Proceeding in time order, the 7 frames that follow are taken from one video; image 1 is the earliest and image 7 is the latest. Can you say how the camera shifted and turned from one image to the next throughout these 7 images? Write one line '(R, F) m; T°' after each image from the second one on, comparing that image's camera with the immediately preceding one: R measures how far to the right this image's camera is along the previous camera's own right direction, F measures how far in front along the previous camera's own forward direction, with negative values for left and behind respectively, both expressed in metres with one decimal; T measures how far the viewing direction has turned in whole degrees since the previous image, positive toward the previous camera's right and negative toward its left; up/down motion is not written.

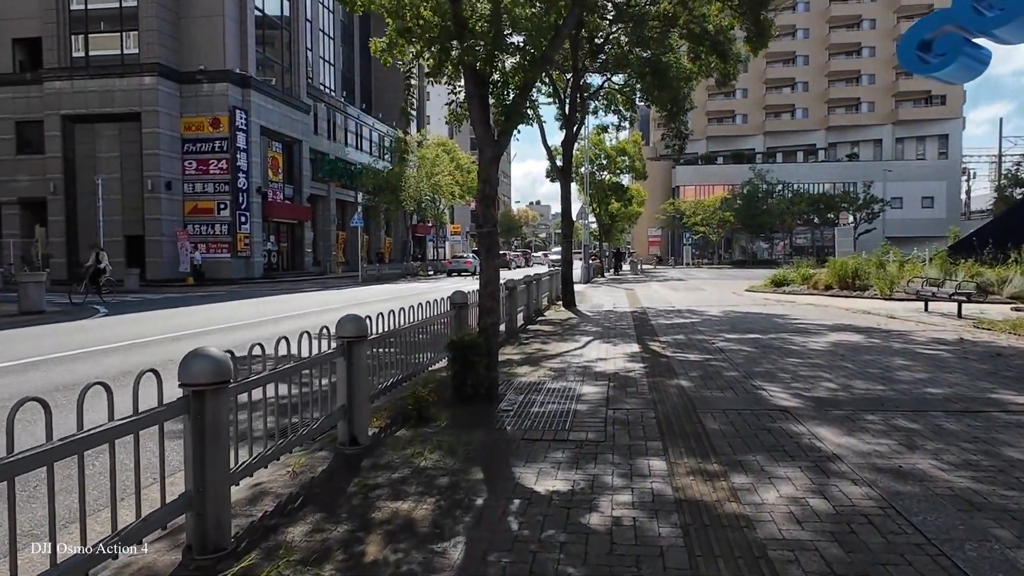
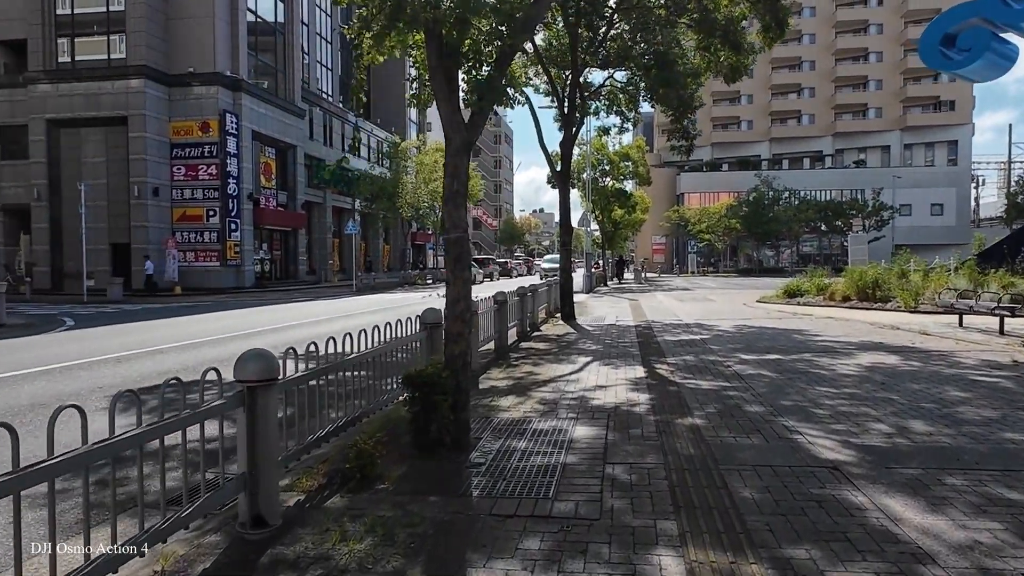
(+0.2, +1.3) m; 0°
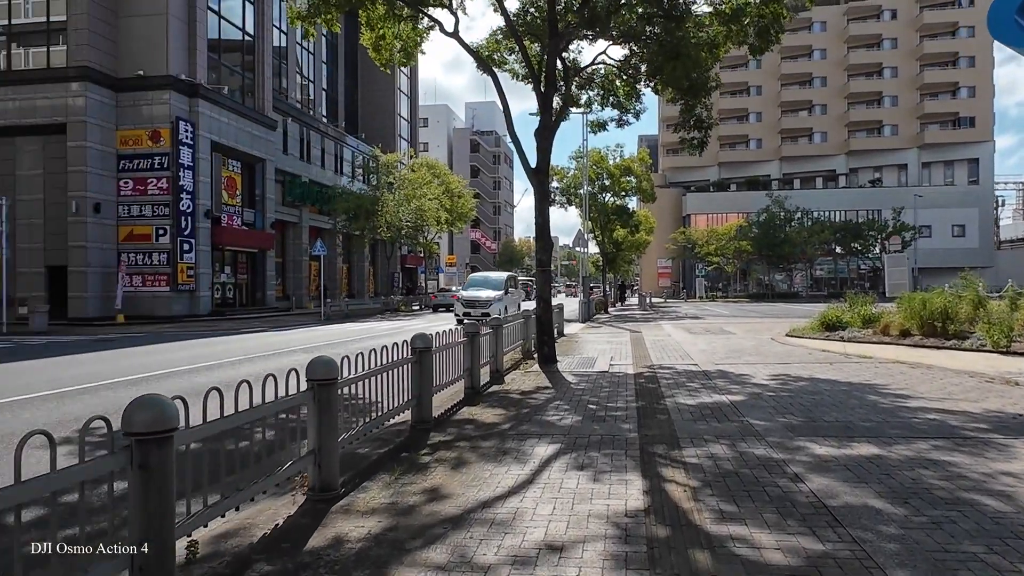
(+0.8, +4.0) m; 0°
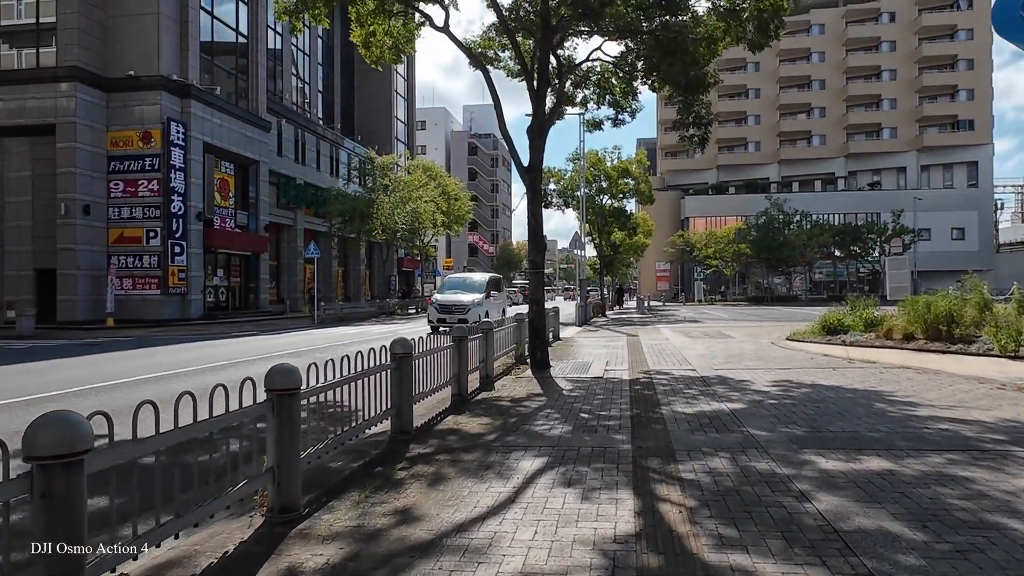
(+0.1, +0.4) m; 0°
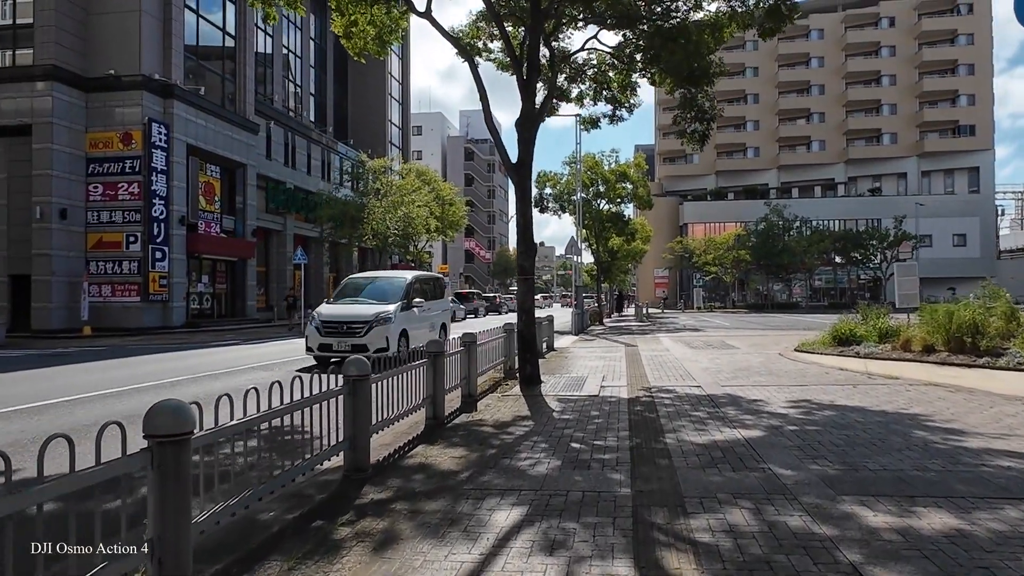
(+0.2, +1.1) m; 0°
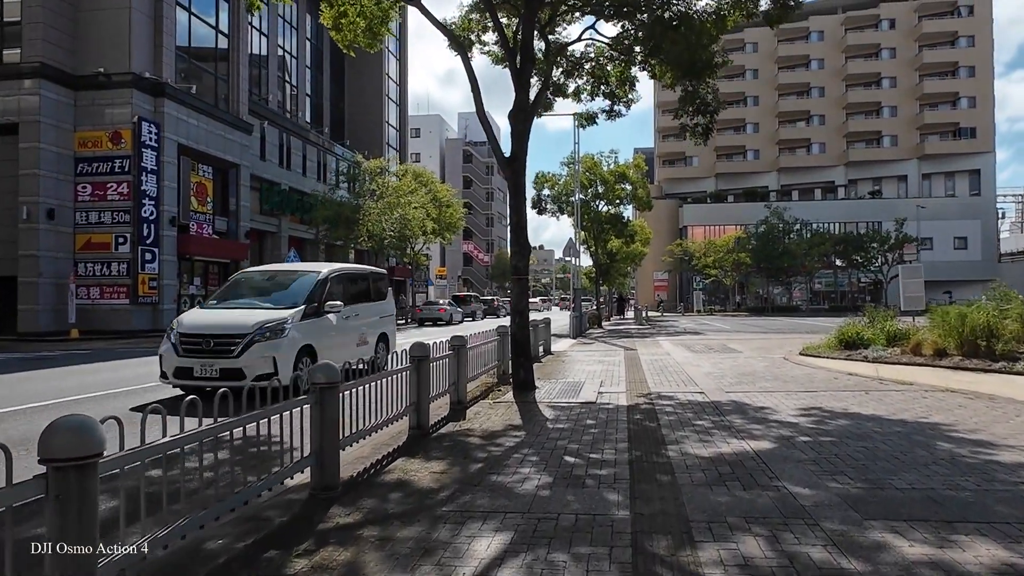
(+0.1, +0.6) m; 0°
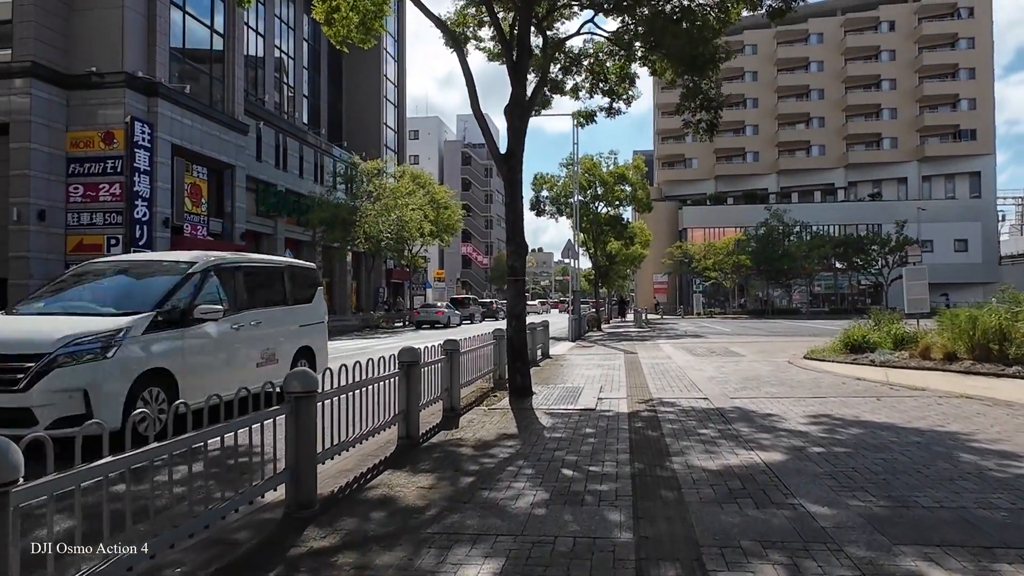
(0.0, +0.4) m; 0°
